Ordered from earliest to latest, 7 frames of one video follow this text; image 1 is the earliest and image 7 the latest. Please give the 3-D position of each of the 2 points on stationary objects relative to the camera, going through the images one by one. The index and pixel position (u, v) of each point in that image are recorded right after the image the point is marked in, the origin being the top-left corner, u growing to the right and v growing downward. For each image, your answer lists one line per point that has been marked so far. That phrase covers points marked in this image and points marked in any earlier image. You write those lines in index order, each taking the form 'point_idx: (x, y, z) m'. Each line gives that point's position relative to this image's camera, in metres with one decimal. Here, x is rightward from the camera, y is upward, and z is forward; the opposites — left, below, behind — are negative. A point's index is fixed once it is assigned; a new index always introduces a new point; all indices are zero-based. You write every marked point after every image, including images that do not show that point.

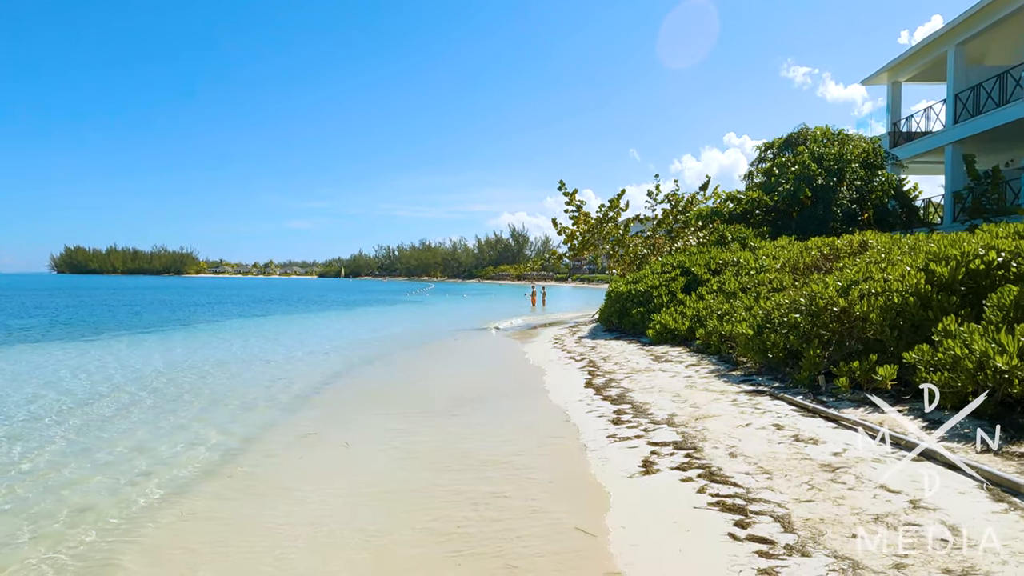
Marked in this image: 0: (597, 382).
0: (+1.2, -1.4, +9.5) m
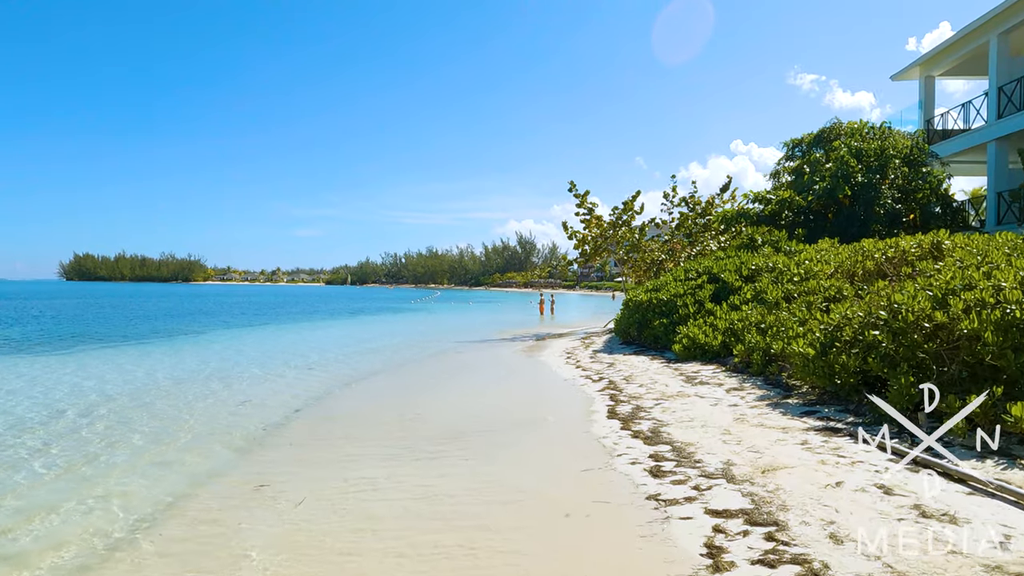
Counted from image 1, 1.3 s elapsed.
0: (+1.3, -1.5, +7.9) m
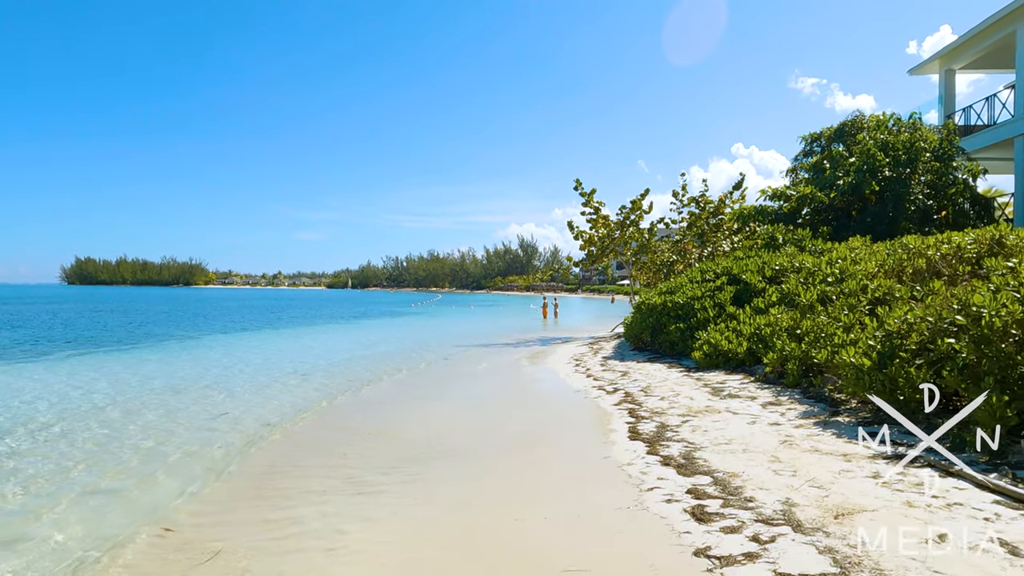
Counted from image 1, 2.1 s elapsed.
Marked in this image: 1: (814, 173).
0: (+1.4, -1.5, +6.9) m
1: (+8.0, +3.0, +17.5) m
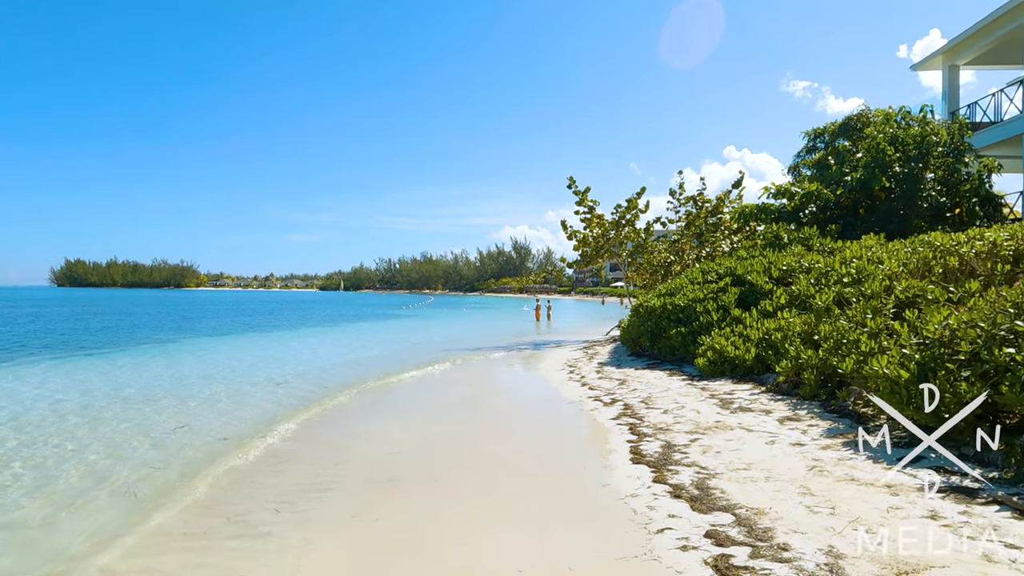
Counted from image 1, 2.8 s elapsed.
0: (+1.3, -1.5, +6.1) m
1: (+7.8, +3.0, +16.8) m
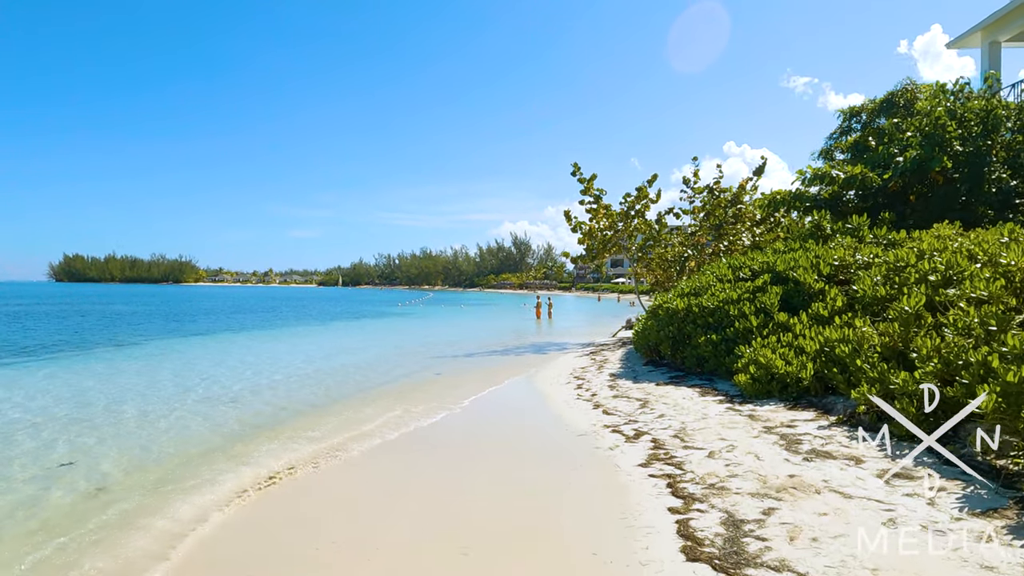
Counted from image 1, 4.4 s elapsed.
0: (+1.2, -1.5, +4.1) m
1: (+7.7, +3.0, +14.8) m
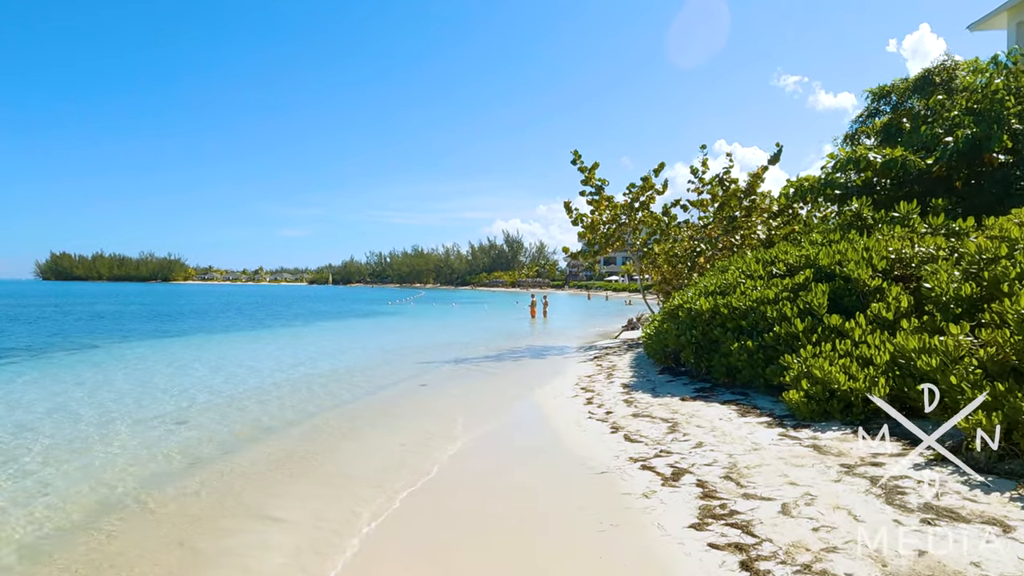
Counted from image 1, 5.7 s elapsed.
0: (+1.3, -1.5, +2.6) m
1: (+7.6, +3.1, +13.3) m
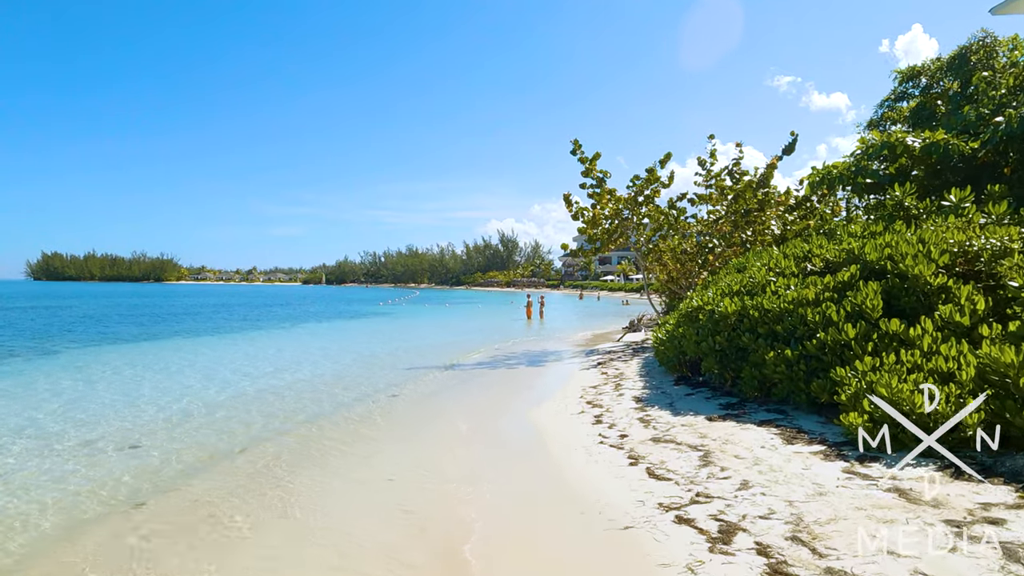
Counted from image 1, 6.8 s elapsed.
0: (+1.3, -1.5, +1.3) m
1: (+7.5, +3.1, +12.1) m
